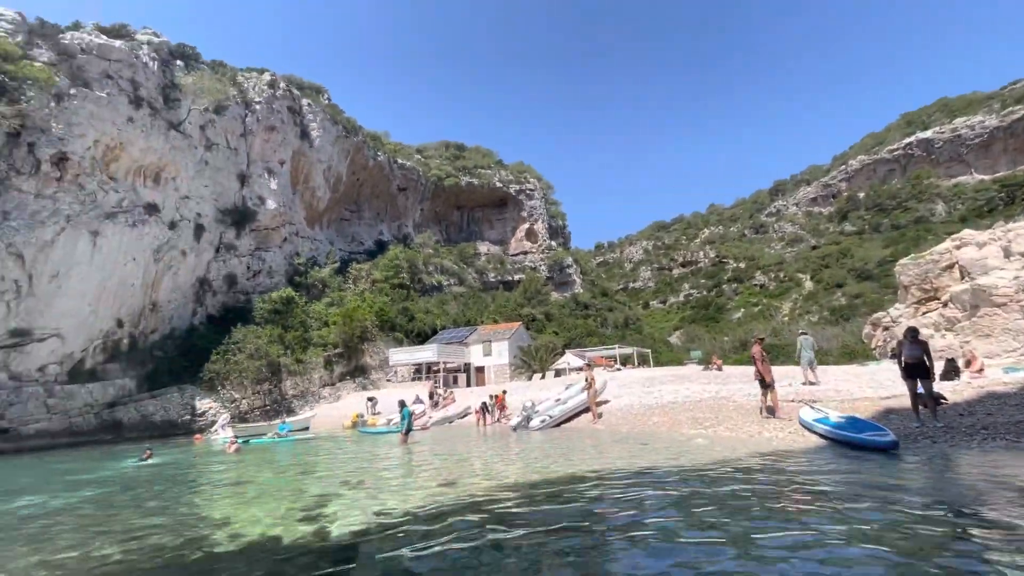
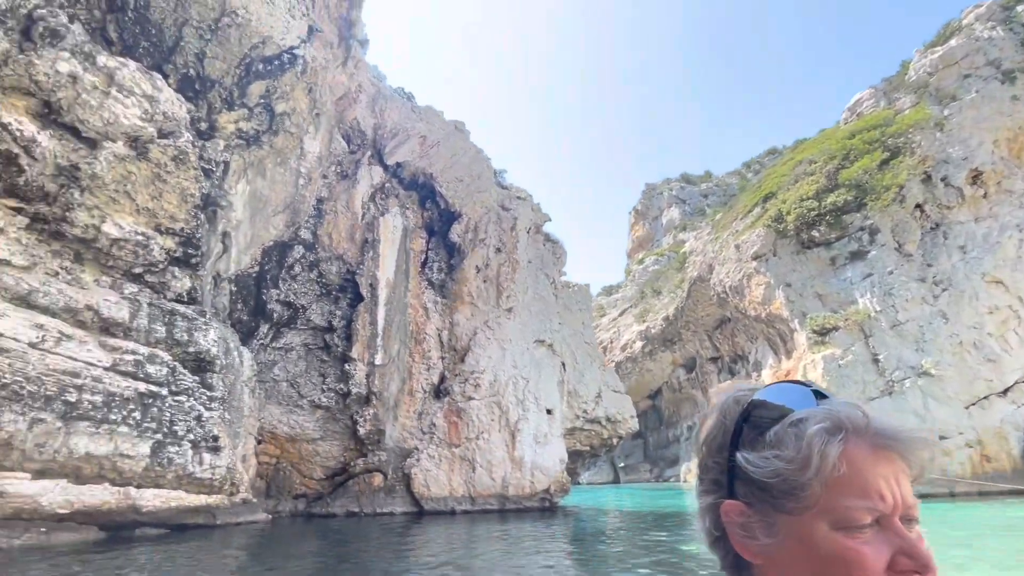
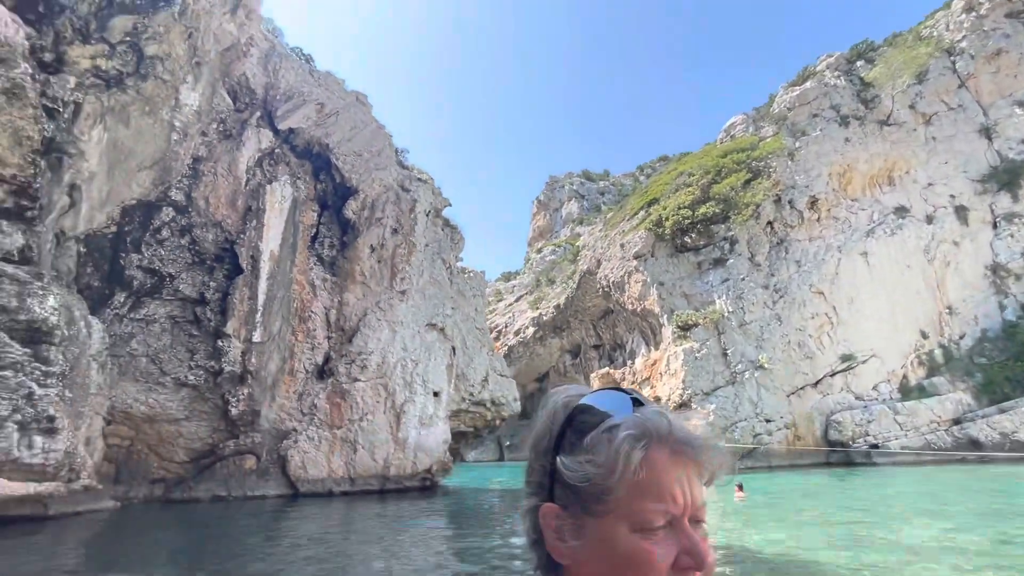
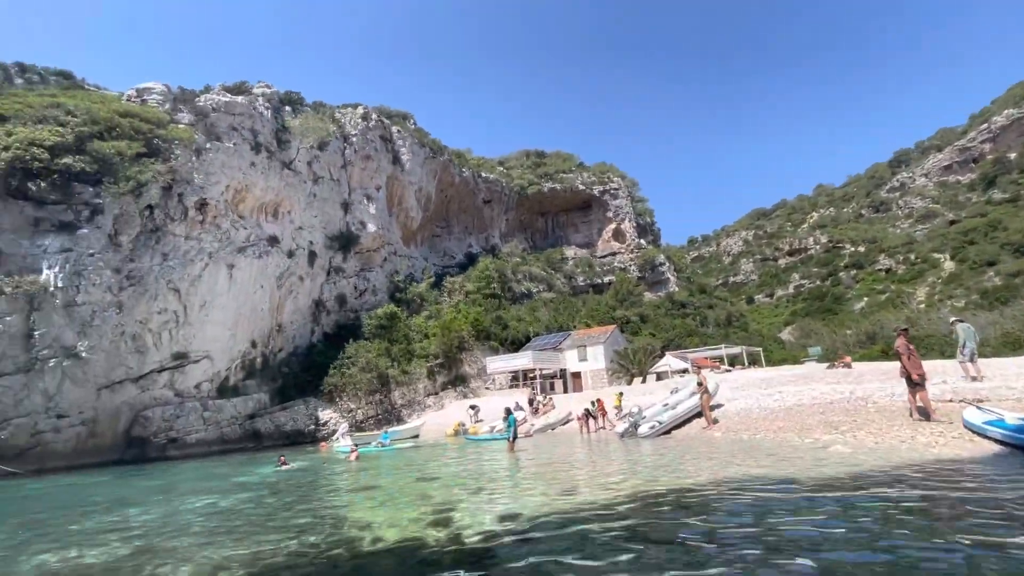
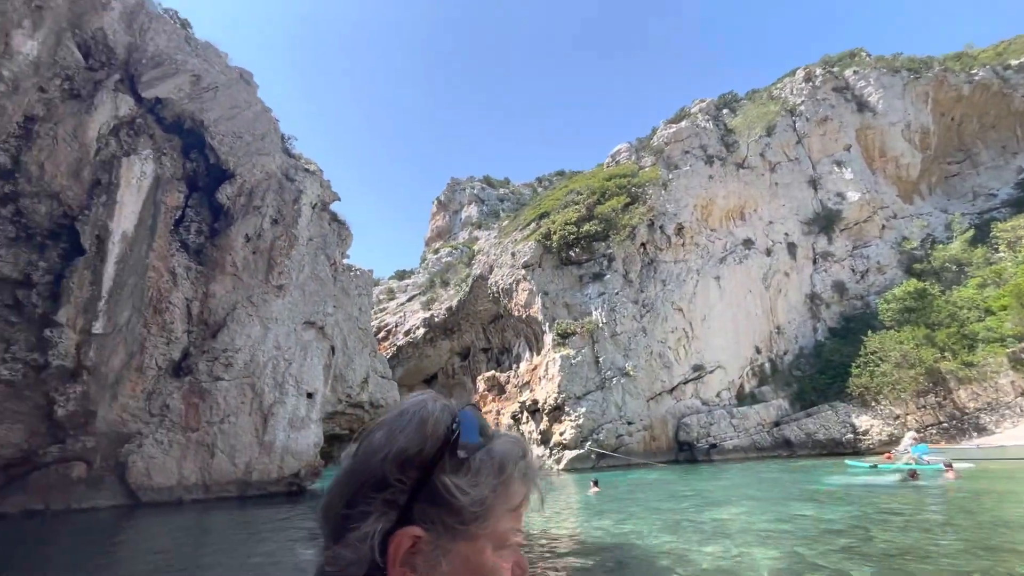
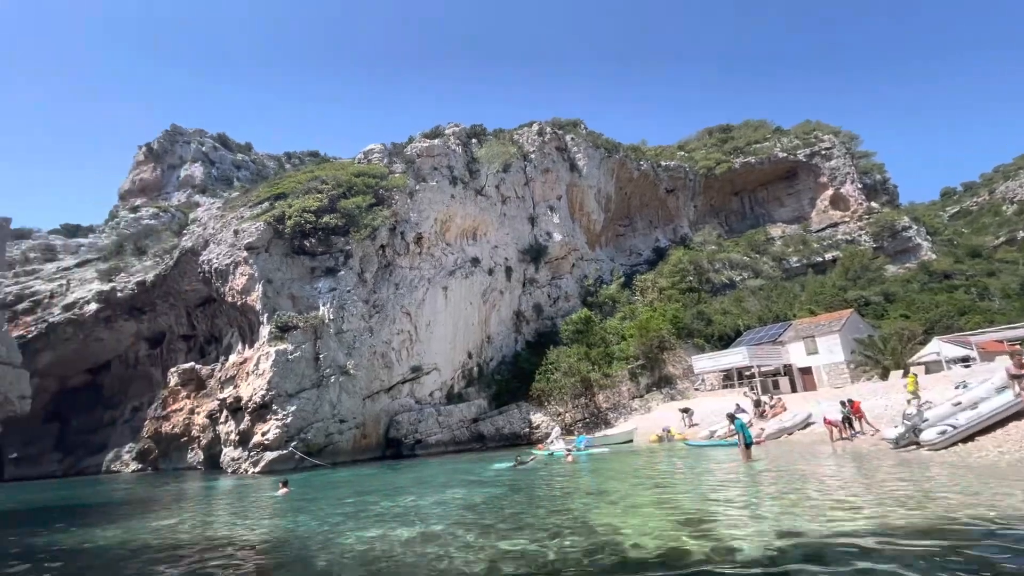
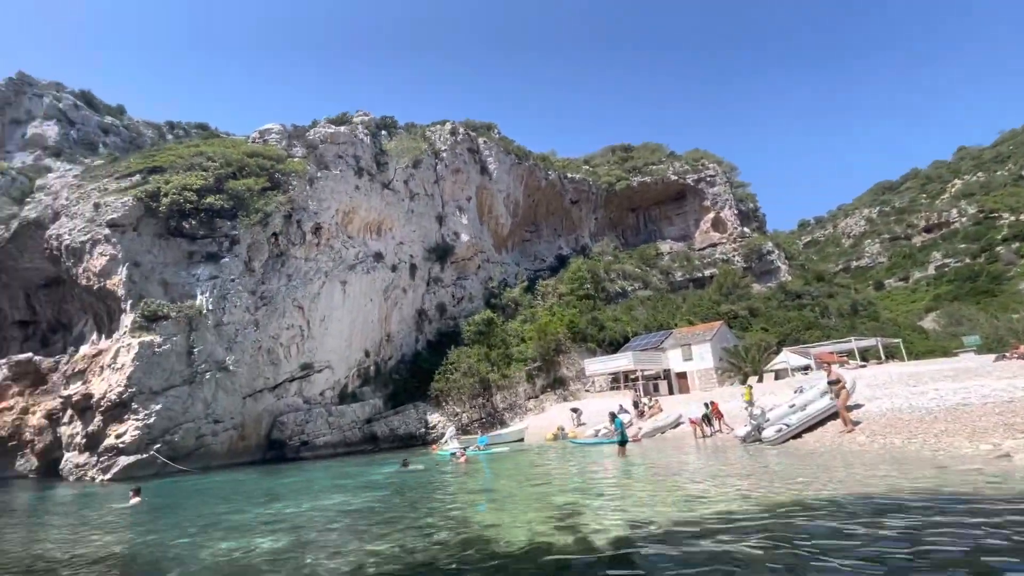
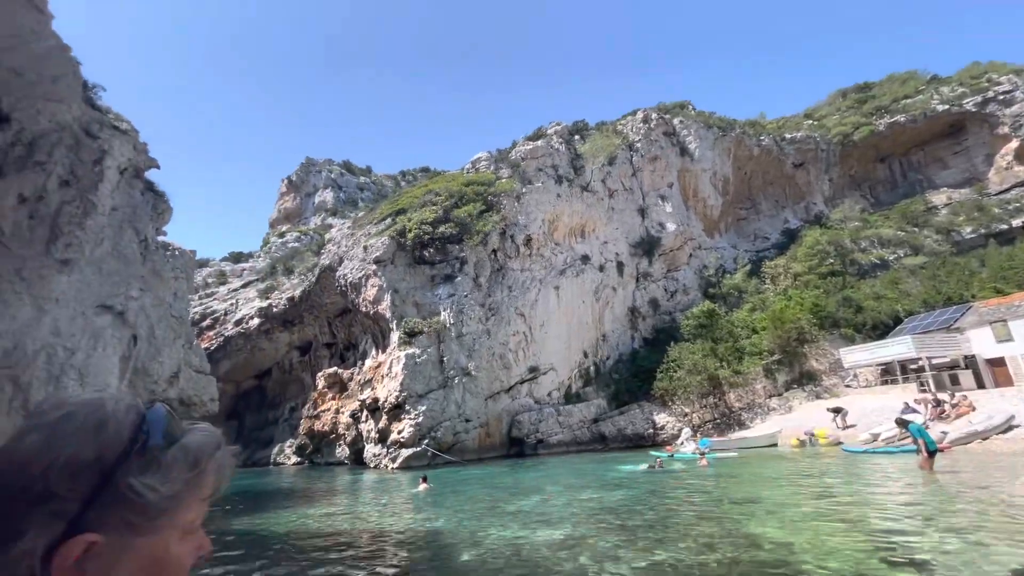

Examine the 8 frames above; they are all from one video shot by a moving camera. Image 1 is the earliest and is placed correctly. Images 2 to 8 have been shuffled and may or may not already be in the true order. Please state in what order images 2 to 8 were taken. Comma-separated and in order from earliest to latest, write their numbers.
4, 7, 6, 8, 5, 3, 2
